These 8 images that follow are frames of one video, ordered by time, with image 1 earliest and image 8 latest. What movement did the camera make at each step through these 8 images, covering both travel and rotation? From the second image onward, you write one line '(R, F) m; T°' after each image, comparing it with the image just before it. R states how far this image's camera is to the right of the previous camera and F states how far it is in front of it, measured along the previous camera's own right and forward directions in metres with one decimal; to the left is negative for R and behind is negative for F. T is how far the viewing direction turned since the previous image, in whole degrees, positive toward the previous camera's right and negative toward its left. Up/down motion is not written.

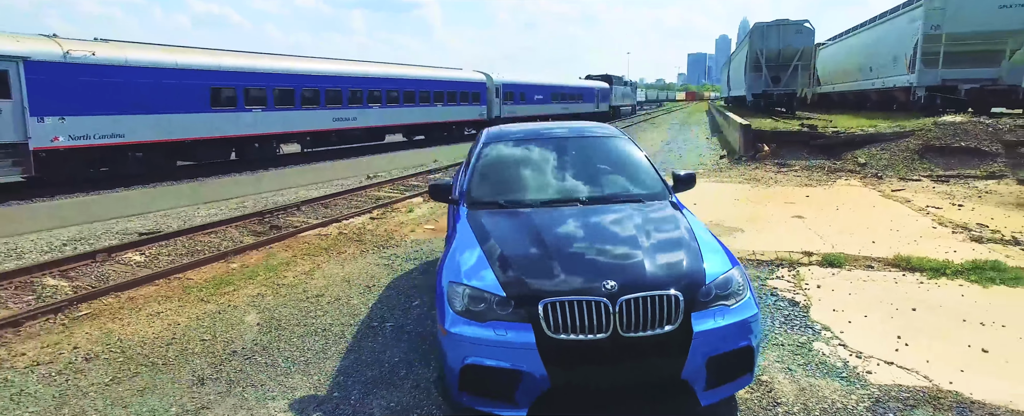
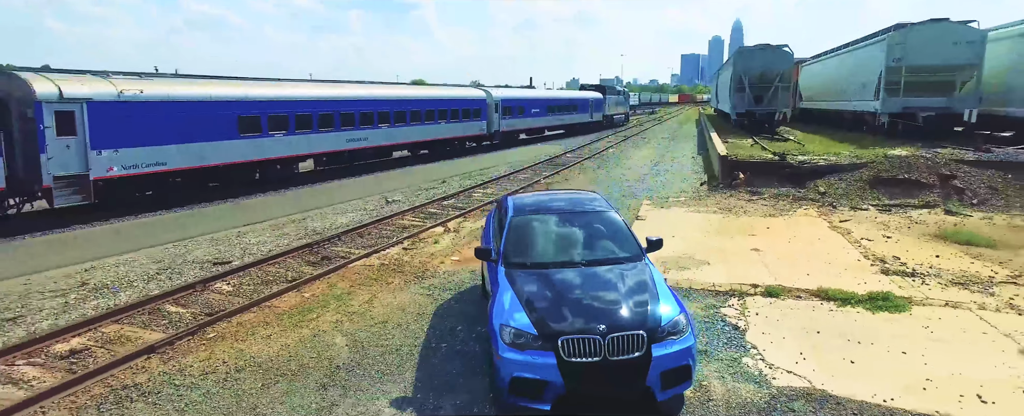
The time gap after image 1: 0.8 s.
(-0.2, -1.2) m; +1°
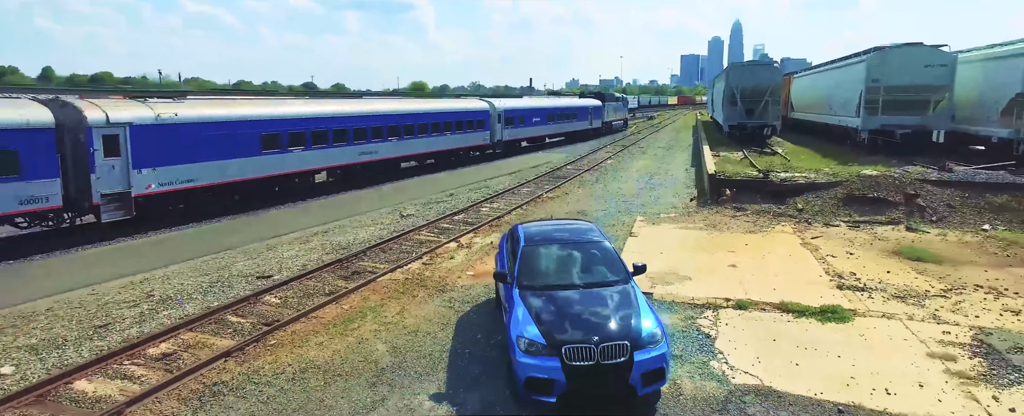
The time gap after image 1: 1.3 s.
(-0.1, -0.9) m; 0°
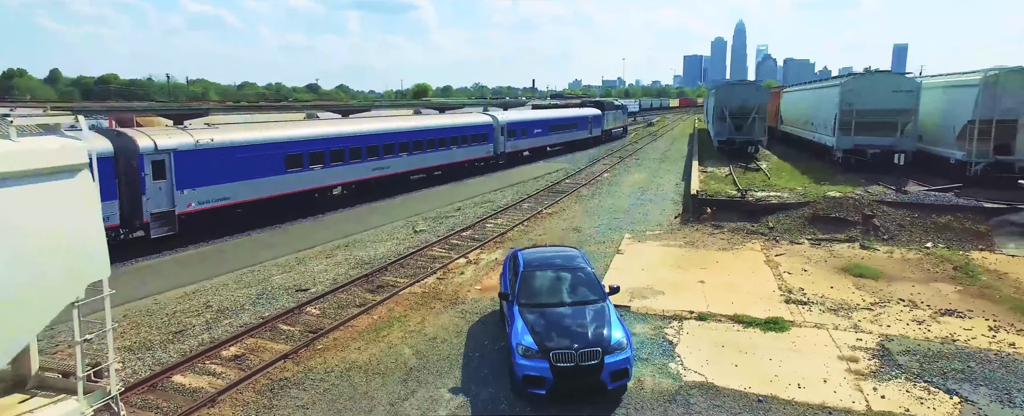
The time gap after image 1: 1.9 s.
(0.0, -1.3) m; 0°
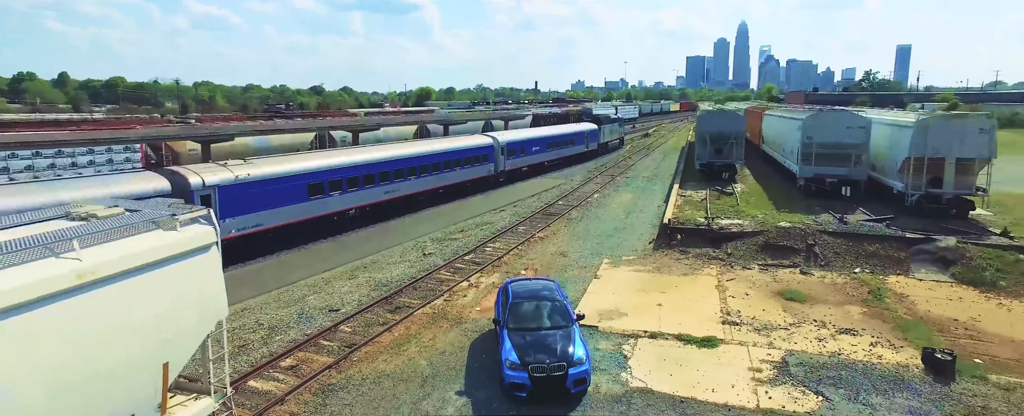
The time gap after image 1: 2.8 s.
(+0.2, -2.0) m; 0°
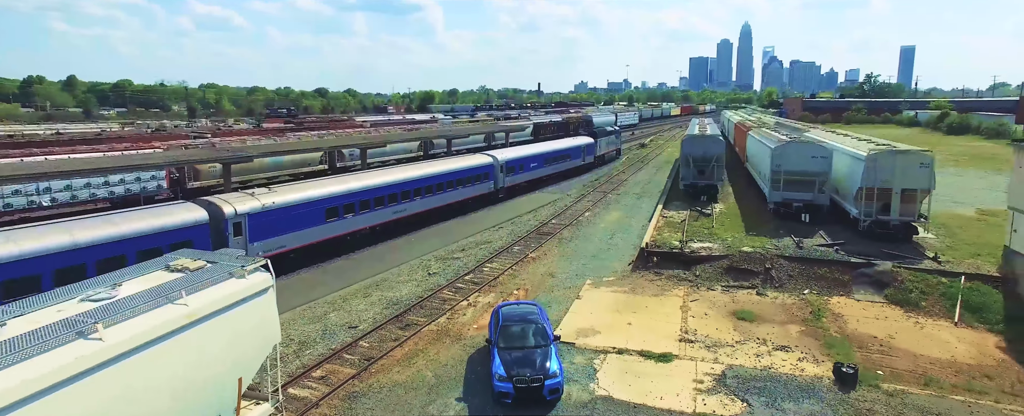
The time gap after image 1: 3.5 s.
(+0.2, -1.9) m; 0°
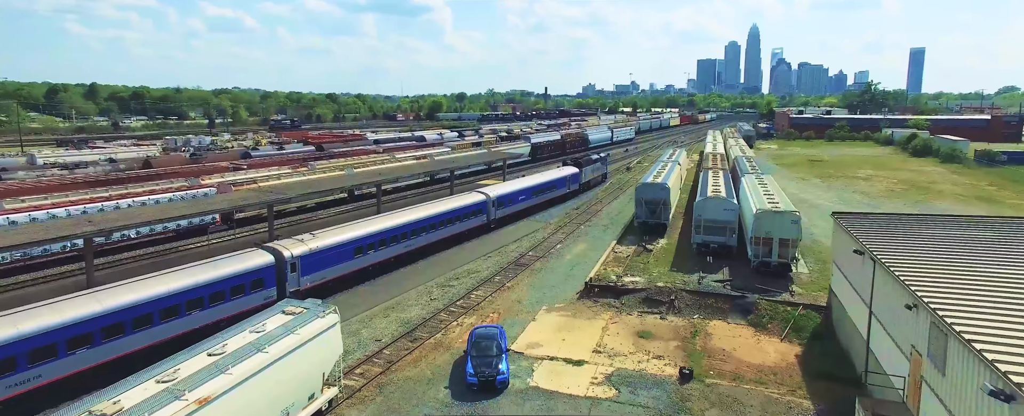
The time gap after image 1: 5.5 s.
(+1.1, -5.9) m; -1°
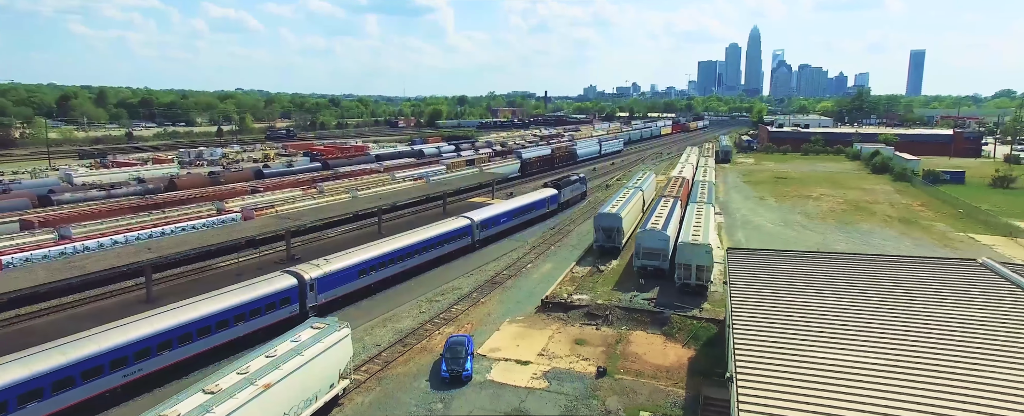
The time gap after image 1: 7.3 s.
(+1.5, -5.8) m; 0°
